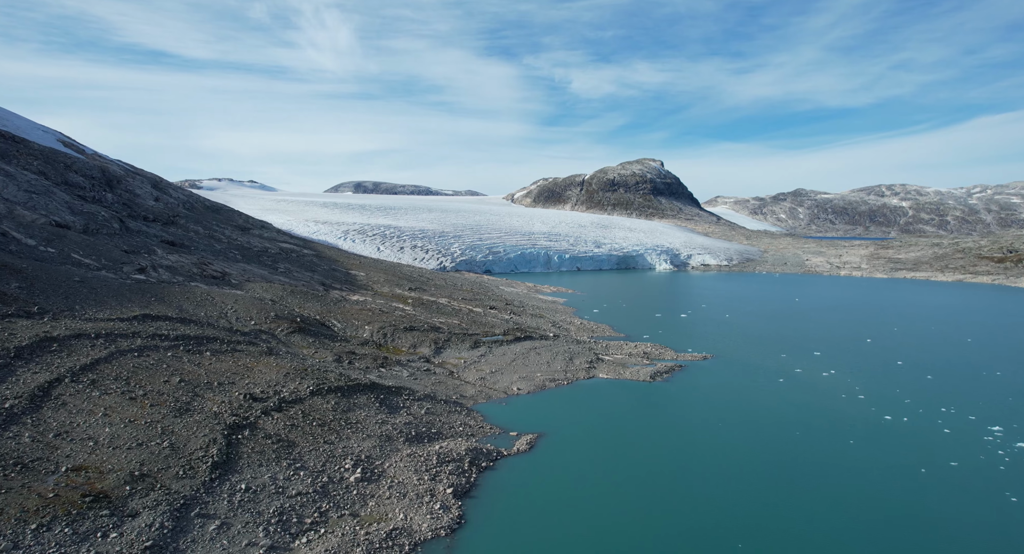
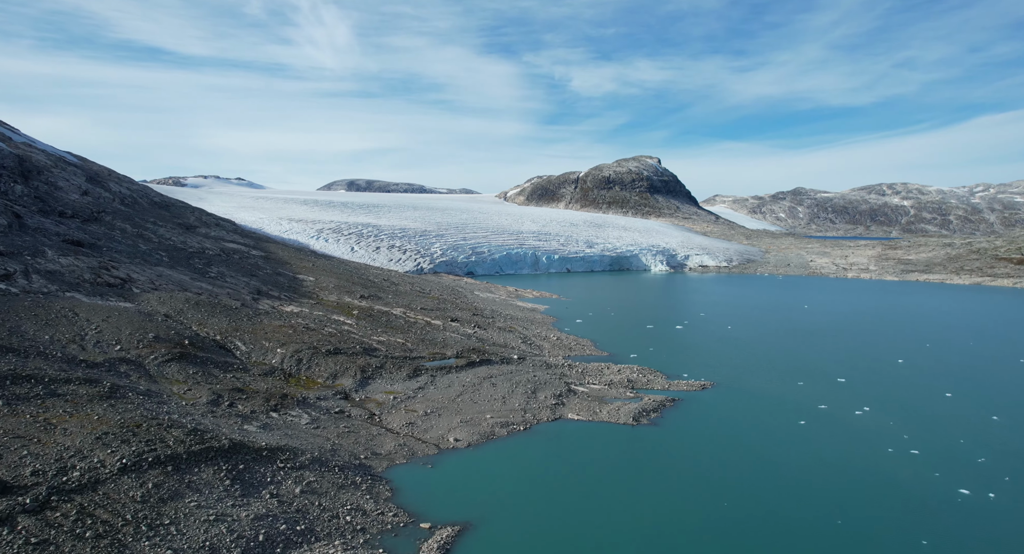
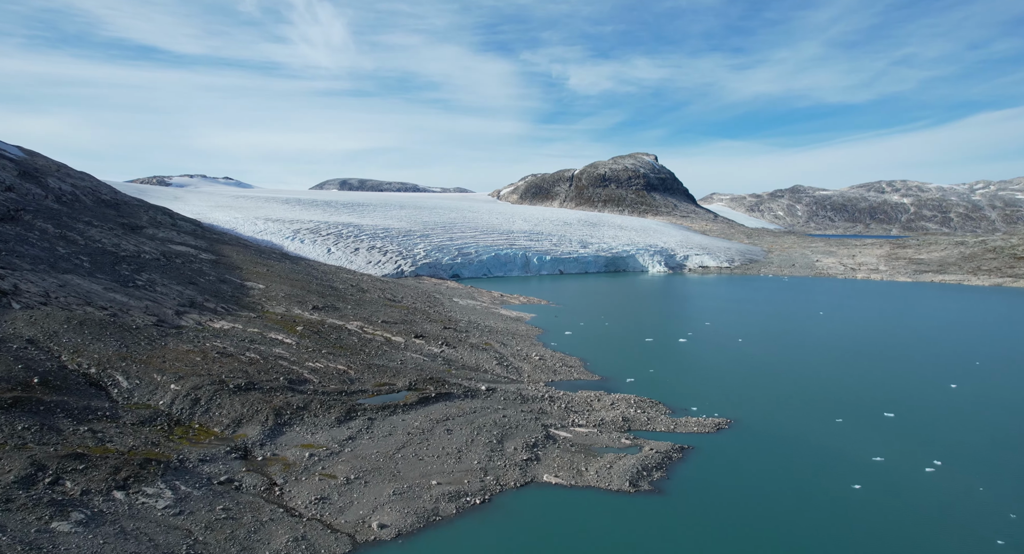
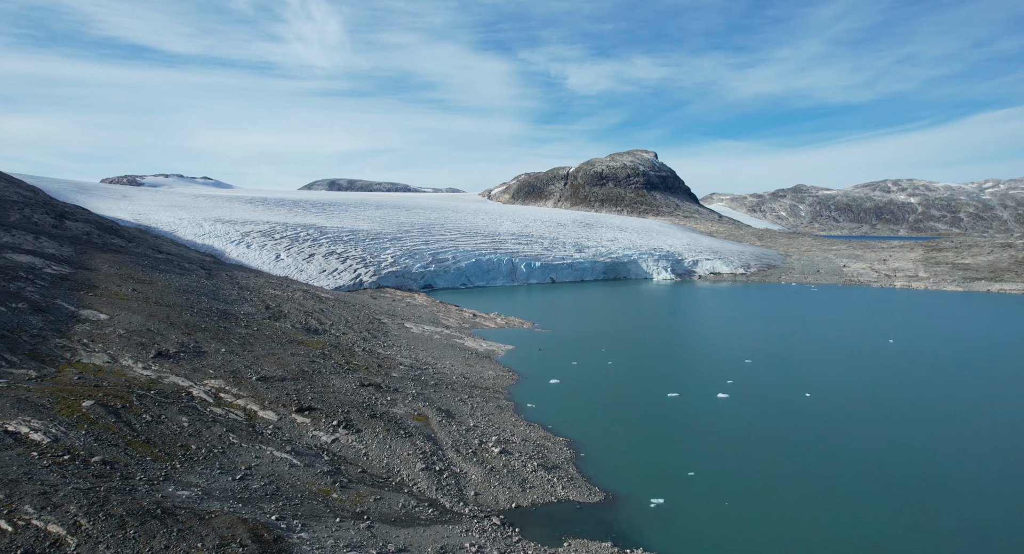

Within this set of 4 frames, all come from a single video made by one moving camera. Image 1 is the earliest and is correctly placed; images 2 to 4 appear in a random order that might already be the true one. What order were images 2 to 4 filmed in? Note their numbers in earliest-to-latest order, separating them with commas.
2, 3, 4
